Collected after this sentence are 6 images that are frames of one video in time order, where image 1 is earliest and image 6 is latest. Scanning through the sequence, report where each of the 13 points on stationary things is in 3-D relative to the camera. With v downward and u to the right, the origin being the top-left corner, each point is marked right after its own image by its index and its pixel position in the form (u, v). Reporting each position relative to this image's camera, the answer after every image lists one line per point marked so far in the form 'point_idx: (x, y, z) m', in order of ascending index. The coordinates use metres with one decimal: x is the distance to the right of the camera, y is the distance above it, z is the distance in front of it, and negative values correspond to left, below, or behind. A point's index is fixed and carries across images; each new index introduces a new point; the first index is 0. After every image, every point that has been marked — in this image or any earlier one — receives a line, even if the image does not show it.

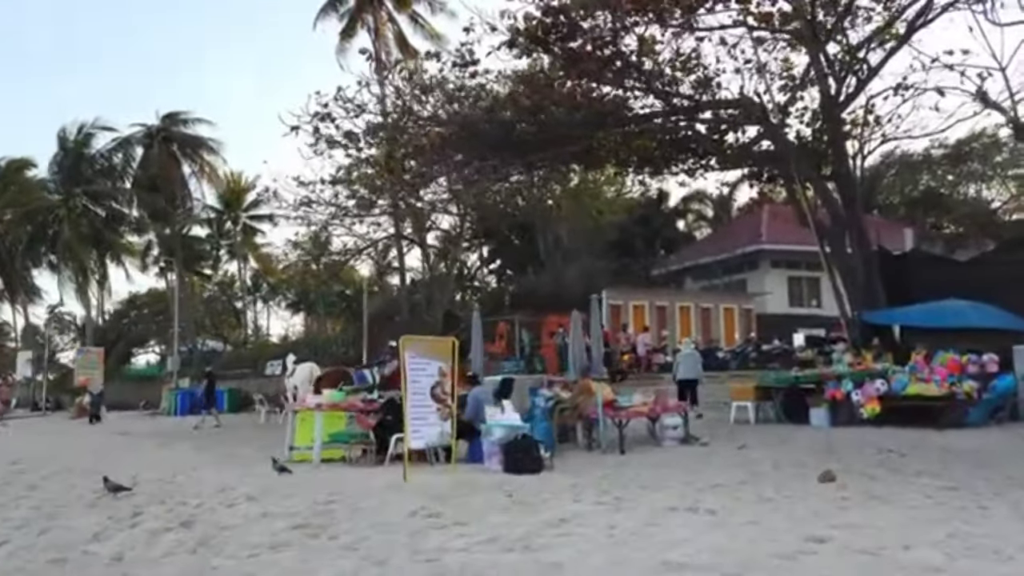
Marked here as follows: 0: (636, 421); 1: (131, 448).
0: (+1.8, -2.0, +14.7) m
1: (-6.2, -2.6, +16.9) m
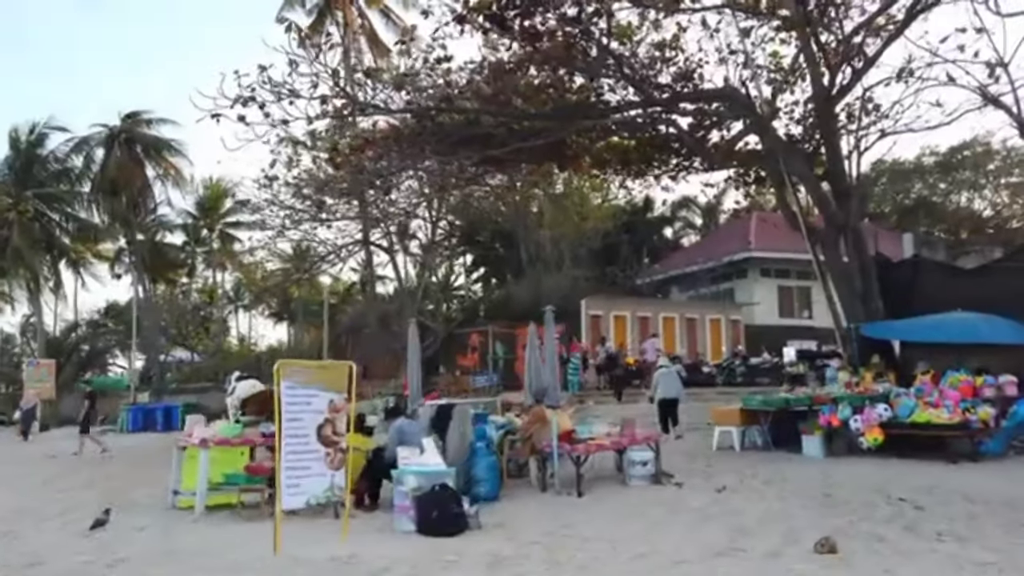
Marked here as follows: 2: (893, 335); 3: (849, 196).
0: (+1.1, -2.1, +12.7) m
1: (-6.9, -2.8, +14.8) m
2: (+6.3, -0.8, +17.2) m
3: (+6.2, +1.7, +18.8) m
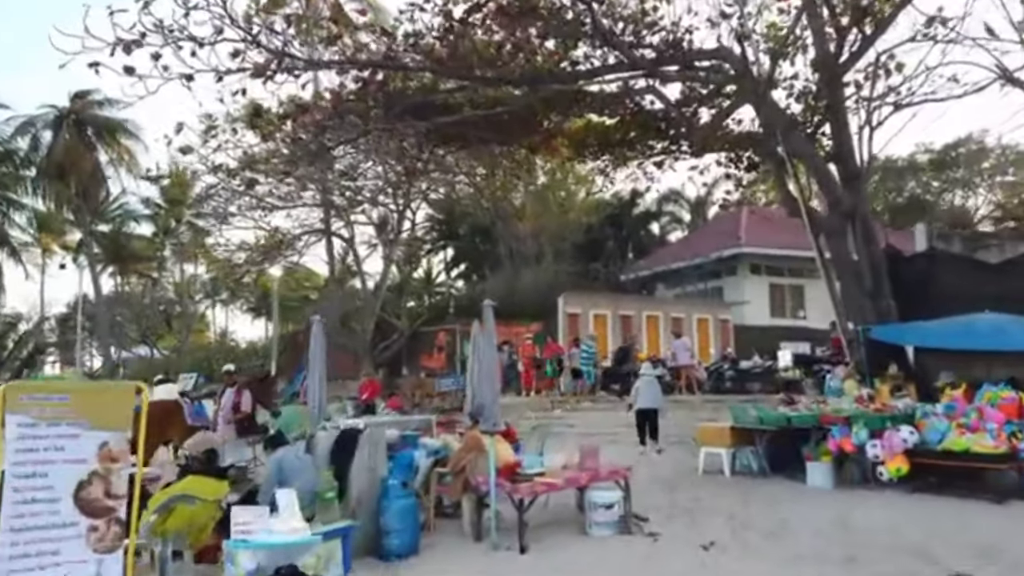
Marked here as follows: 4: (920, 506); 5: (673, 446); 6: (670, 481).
0: (+0.5, -2.0, +10.2) m
1: (-7.5, -2.6, +12.2) m
2: (+5.6, -0.7, +14.7) m
3: (+5.5, +1.8, +16.3) m
4: (+4.0, -2.2, +10.3) m
5: (+2.7, -2.7, +17.5) m
6: (+1.9, -2.3, +12.4) m
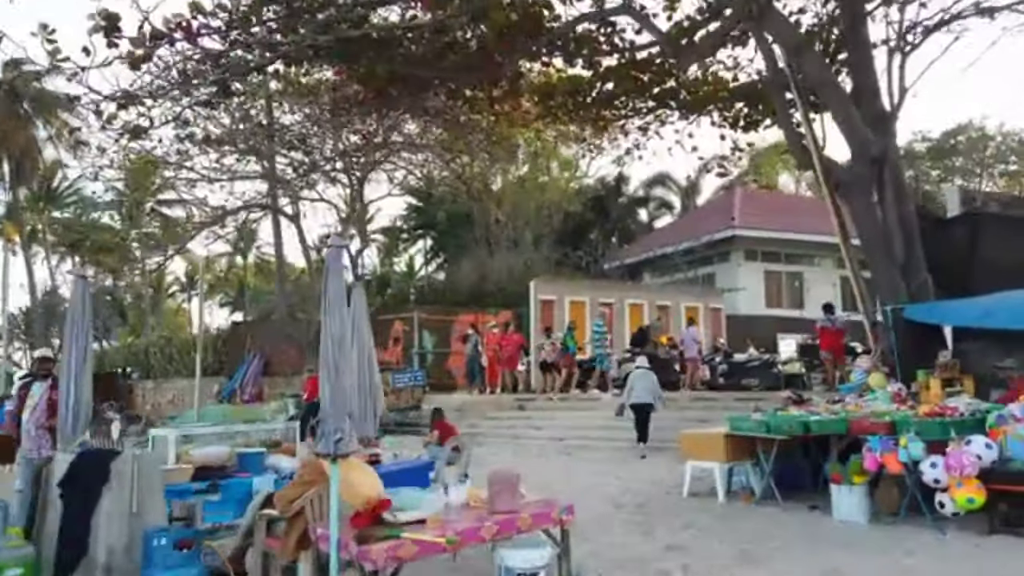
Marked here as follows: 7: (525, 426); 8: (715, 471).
0: (-0.2, -1.6, +6.9) m
1: (-8.2, -2.2, +8.8) m
2: (+4.8, -0.3, +11.5) m
3: (+4.7, +2.2, +13.0) m
4: (+3.3, -1.8, +7.0) m
5: (+1.9, -2.3, +14.2) m
6: (+1.2, -1.9, +9.1) m
7: (+0.3, -2.6, +19.2) m
8: (+1.9, -1.7, +9.8) m
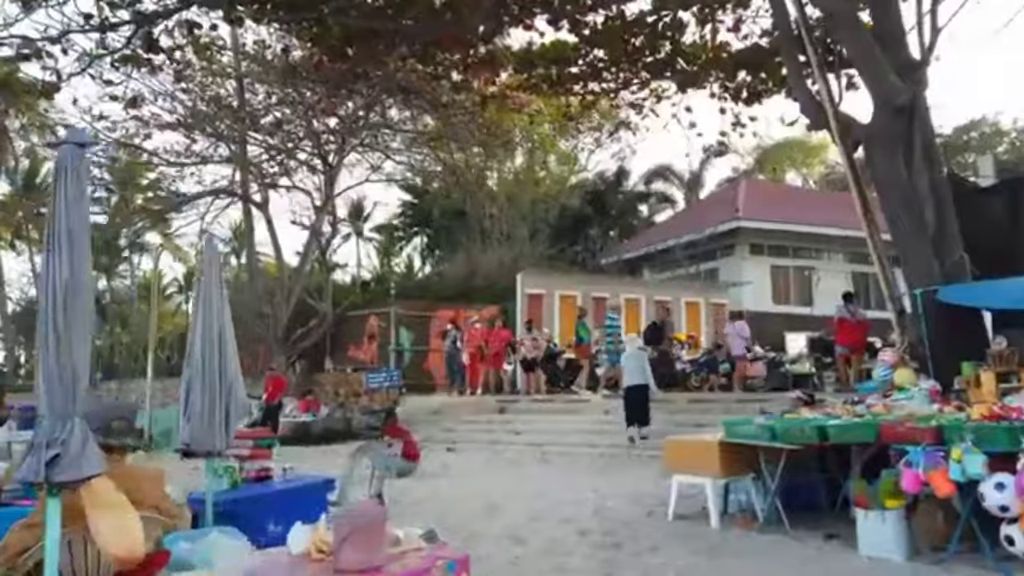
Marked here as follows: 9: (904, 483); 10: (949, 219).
0: (-0.7, -1.4, +4.9) m
1: (-8.7, -2.0, +6.9) m
2: (+4.4, -0.1, +9.4) m
3: (+4.3, +2.4, +11.0) m
4: (+2.8, -1.6, +5.0) m
5: (+1.5, -2.1, +12.2) m
6: (+0.7, -1.7, +7.1) m
7: (-0.1, -2.4, +17.2) m
8: (+1.4, -1.5, +7.8) m
9: (+2.3, -1.1, +6.2) m
10: (+4.5, +0.7, +10.8) m
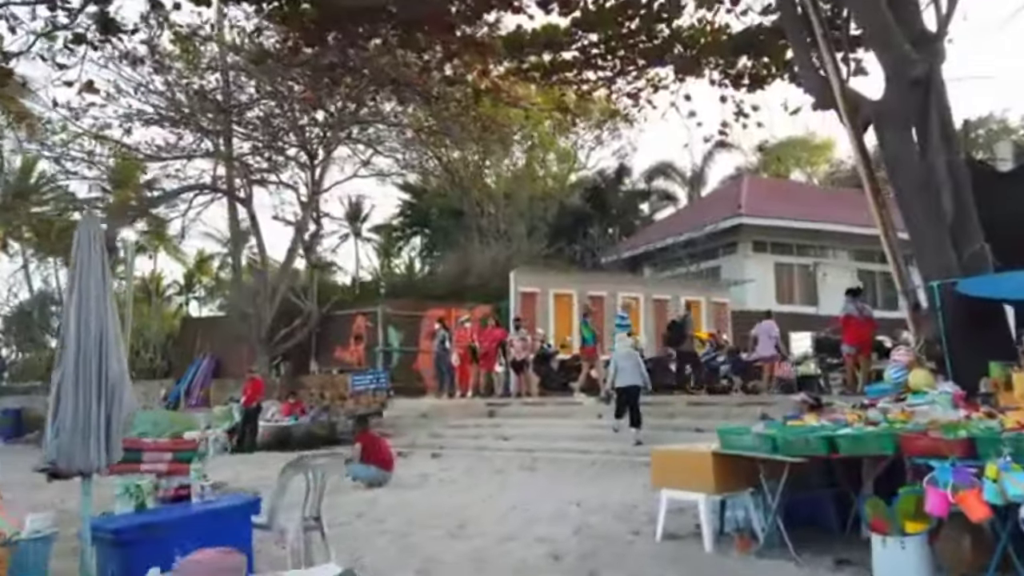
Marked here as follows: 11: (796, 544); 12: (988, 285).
0: (-1.0, -1.3, +4.0) m
1: (-8.9, -2.0, +6.0) m
2: (+4.2, -0.1, +8.5) m
3: (+4.1, +2.4, +10.1) m
4: (+2.6, -1.5, +4.1) m
5: (+1.3, -2.0, +11.3) m
6: (+0.5, -1.7, +6.2) m
7: (-0.3, -2.3, +16.3) m
8: (+1.2, -1.4, +6.8) m
9: (+2.1, -1.1, +5.2) m
10: (+4.3, +0.8, +9.8) m
11: (+1.9, -1.7, +6.8) m
12: (+3.9, 0.0, +8.6) m
